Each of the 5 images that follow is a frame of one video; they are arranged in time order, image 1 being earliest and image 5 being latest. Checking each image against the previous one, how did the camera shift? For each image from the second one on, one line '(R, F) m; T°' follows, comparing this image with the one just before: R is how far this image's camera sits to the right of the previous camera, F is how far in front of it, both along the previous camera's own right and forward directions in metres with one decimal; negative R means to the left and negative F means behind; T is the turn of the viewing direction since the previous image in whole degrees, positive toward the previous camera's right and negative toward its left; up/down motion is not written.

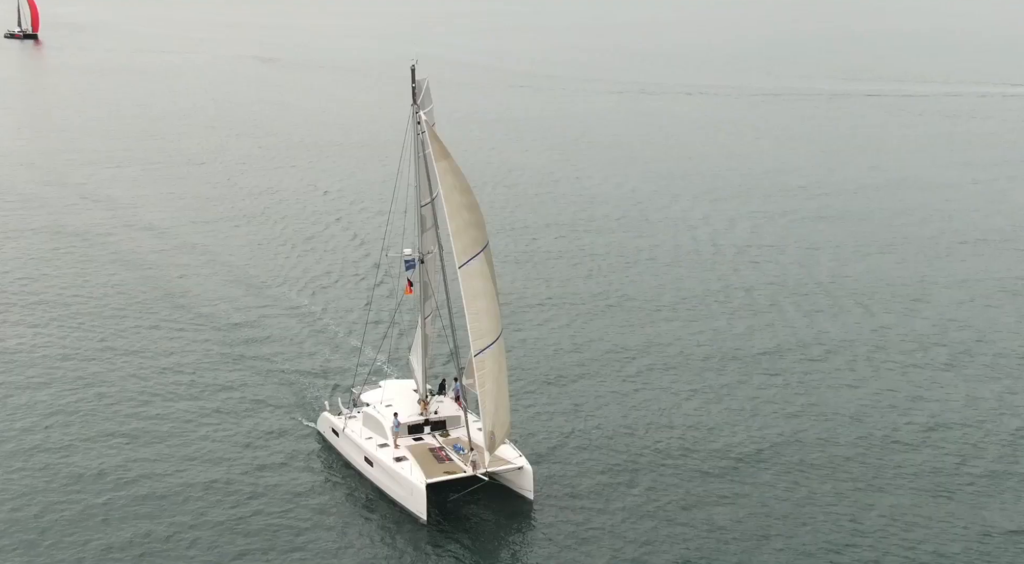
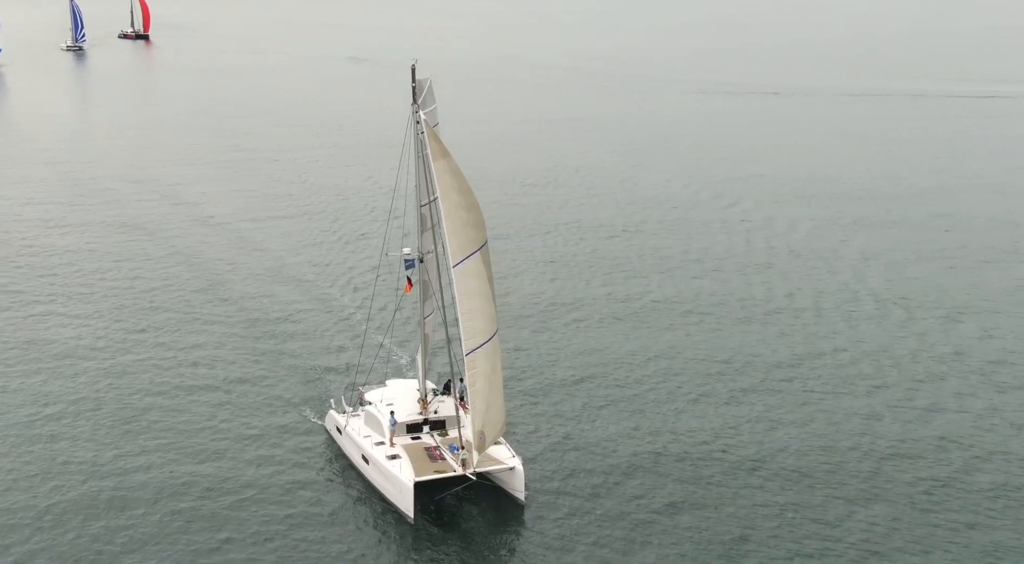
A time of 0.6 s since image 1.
(+3.1, +0.1) m; -4°
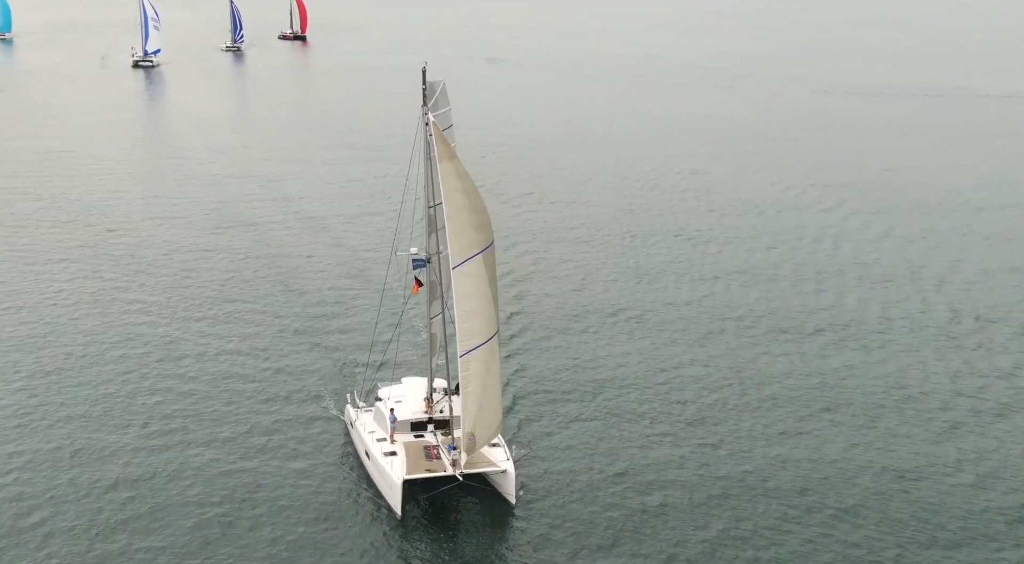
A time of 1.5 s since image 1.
(+4.7, 0.0) m; -7°
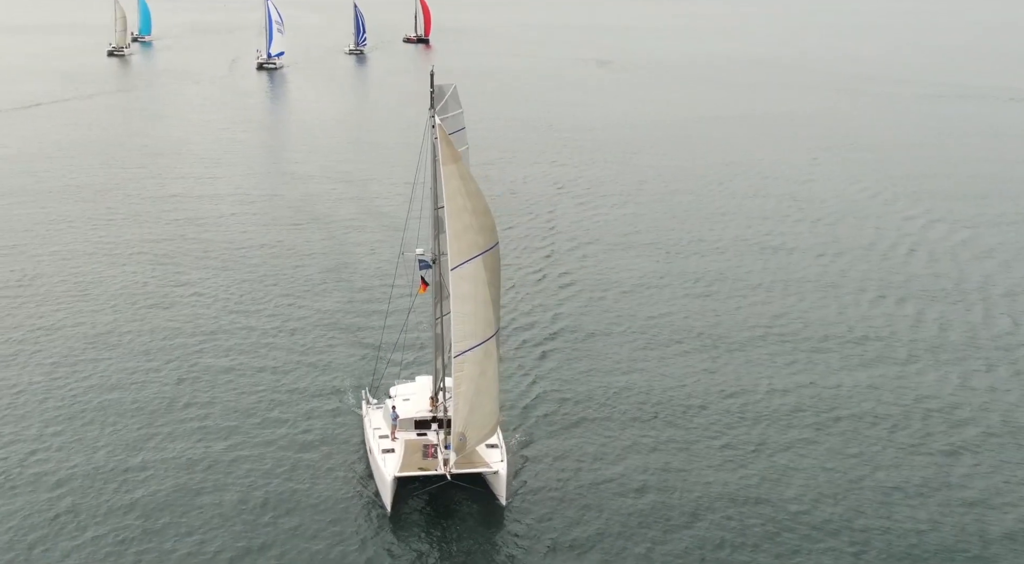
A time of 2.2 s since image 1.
(+3.9, +0.1) m; -6°
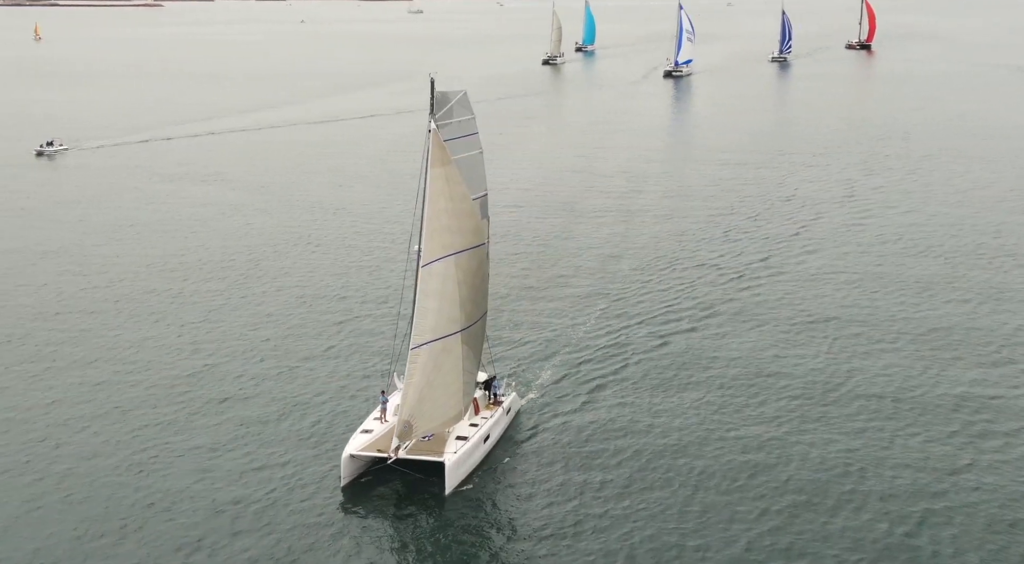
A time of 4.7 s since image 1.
(+14.9, +0.7) m; -20°
